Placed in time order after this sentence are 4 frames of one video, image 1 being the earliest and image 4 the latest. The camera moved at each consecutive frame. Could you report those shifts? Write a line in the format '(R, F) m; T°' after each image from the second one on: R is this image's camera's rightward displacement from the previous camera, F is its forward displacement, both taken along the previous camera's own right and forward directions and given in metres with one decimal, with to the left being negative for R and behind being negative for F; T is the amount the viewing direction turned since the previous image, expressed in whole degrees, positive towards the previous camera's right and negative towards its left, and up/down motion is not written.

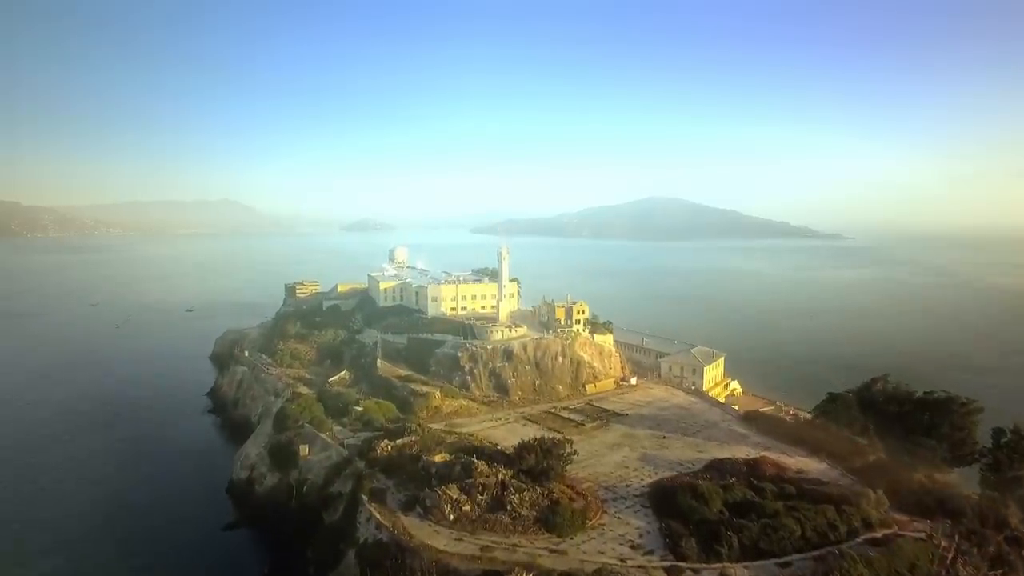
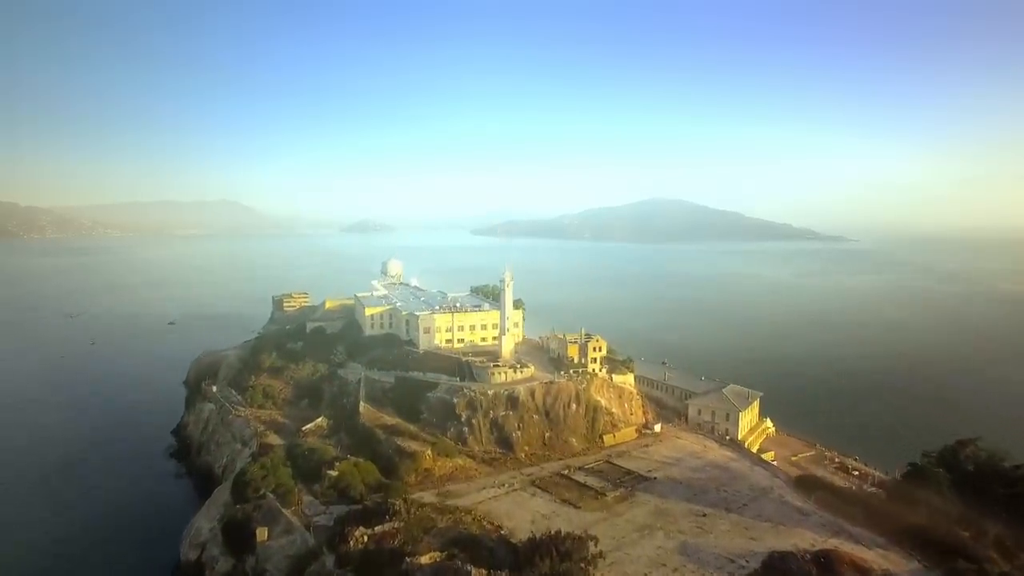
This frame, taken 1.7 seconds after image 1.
(-0.2, +3.6) m; 0°
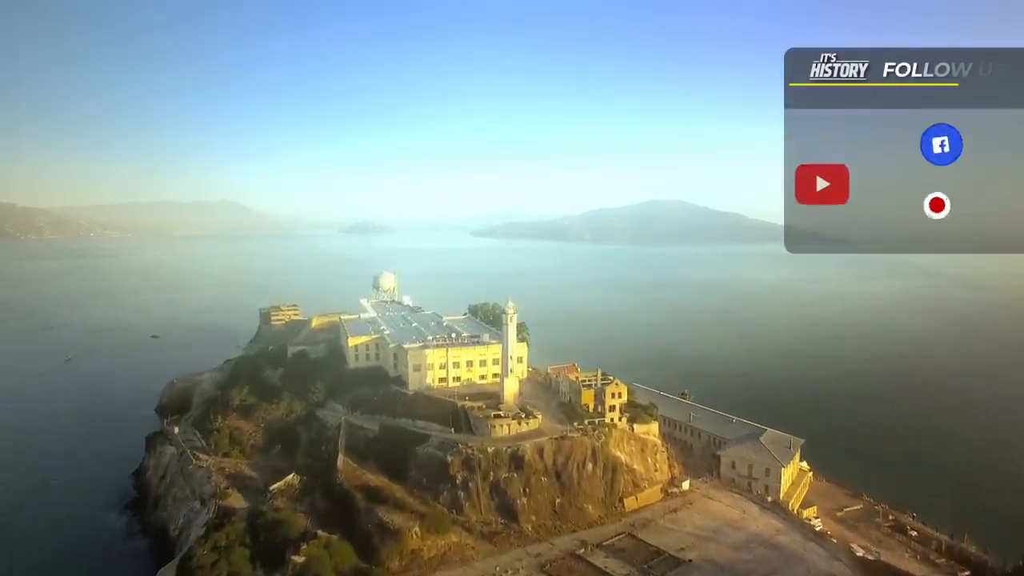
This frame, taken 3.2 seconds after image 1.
(-0.1, +3.2) m; 0°
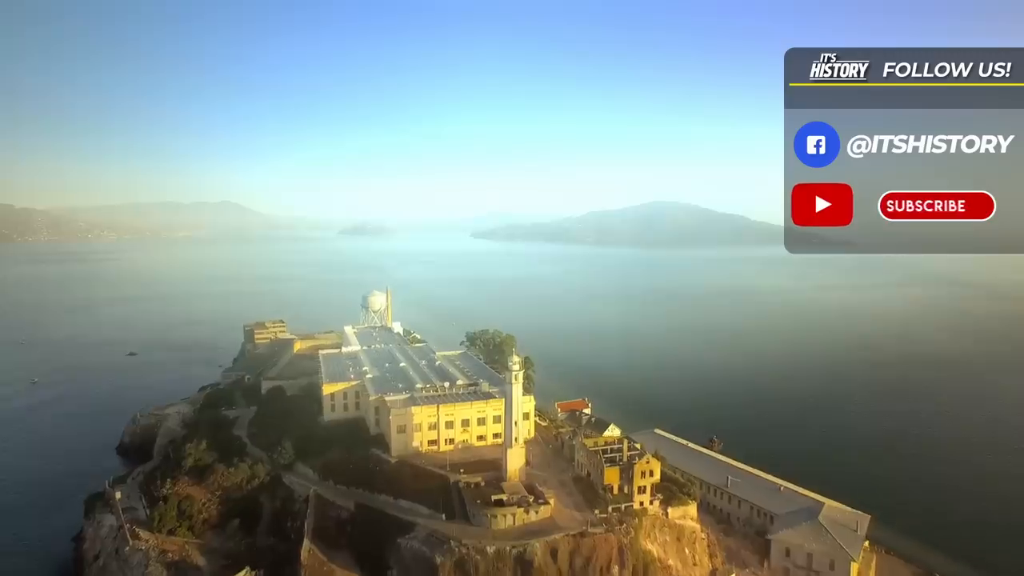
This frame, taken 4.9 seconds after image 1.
(-0.1, +3.6) m; 0°
